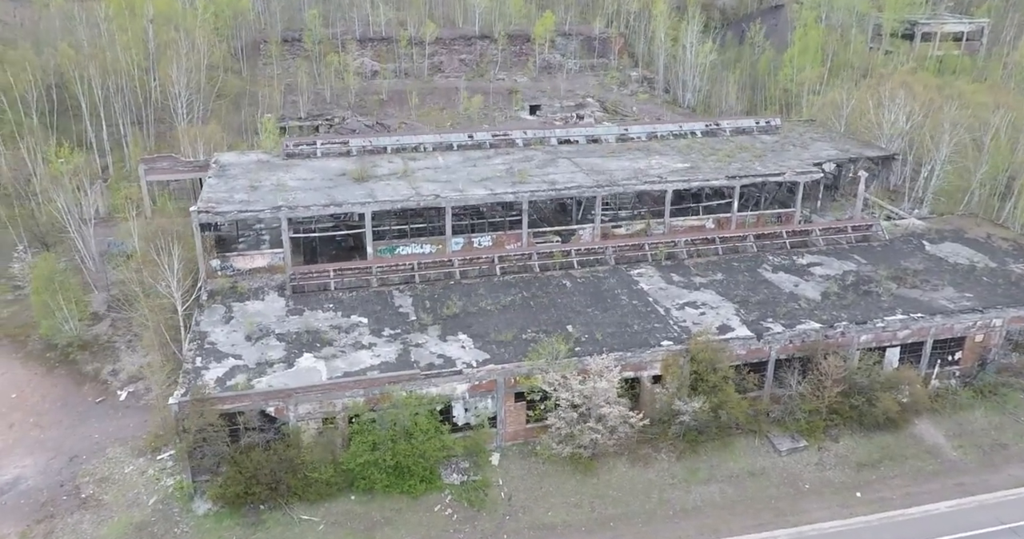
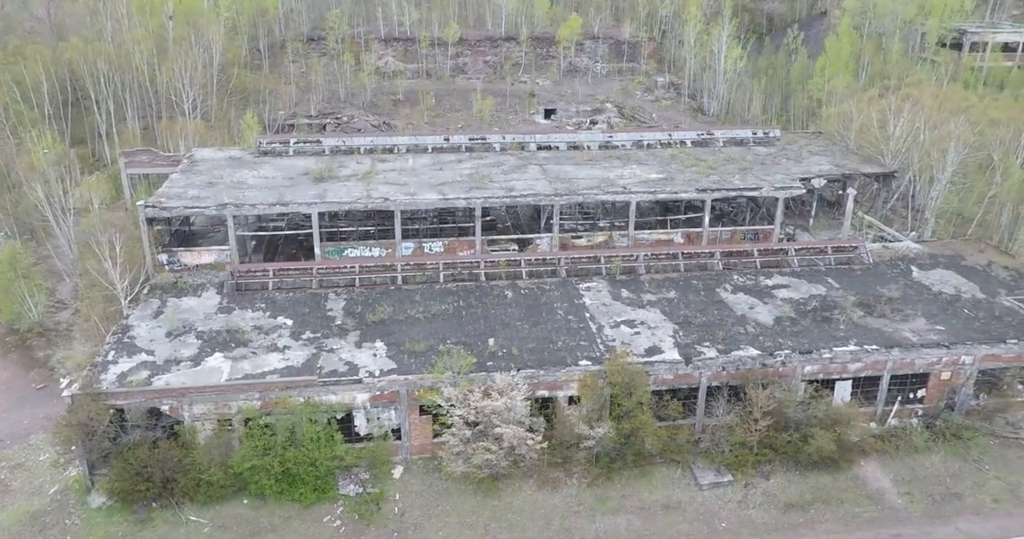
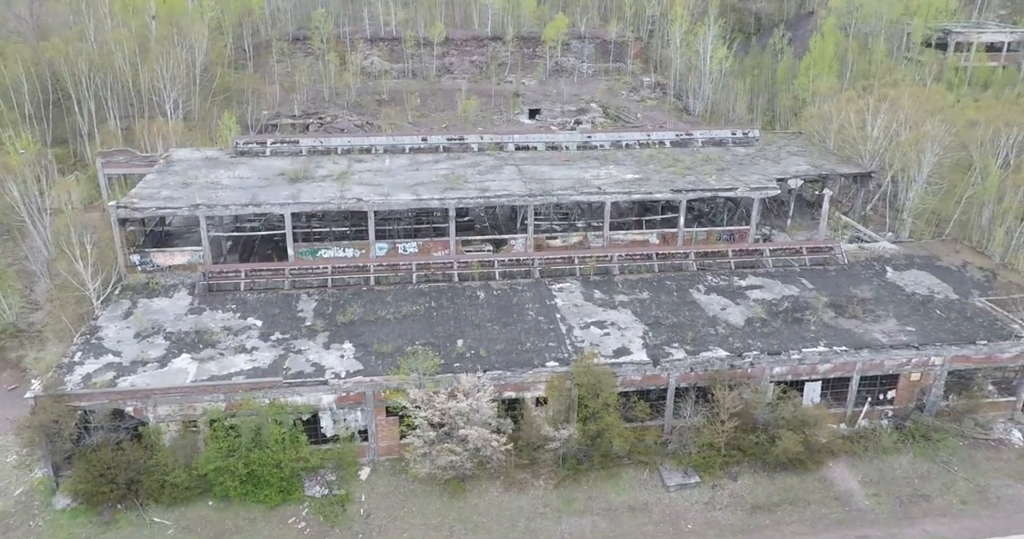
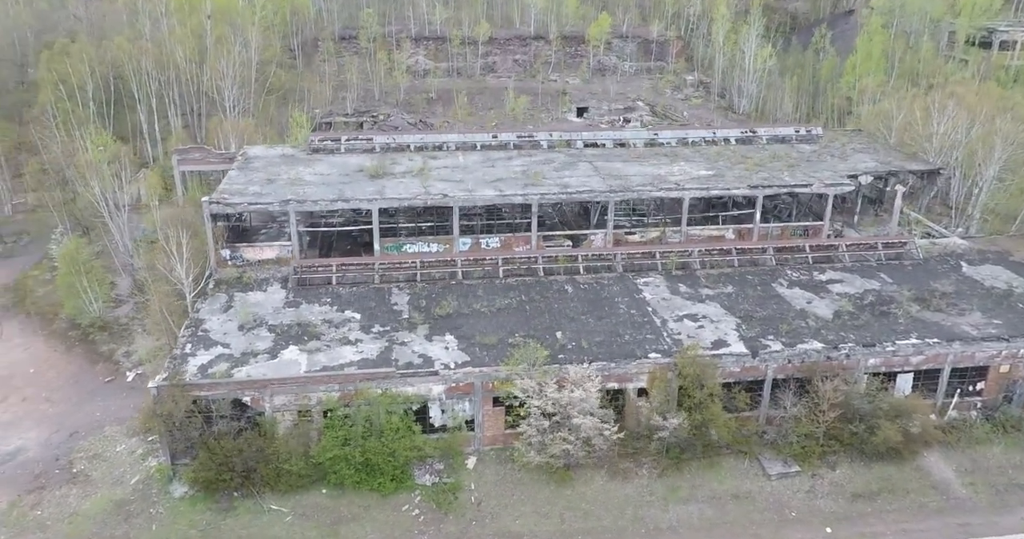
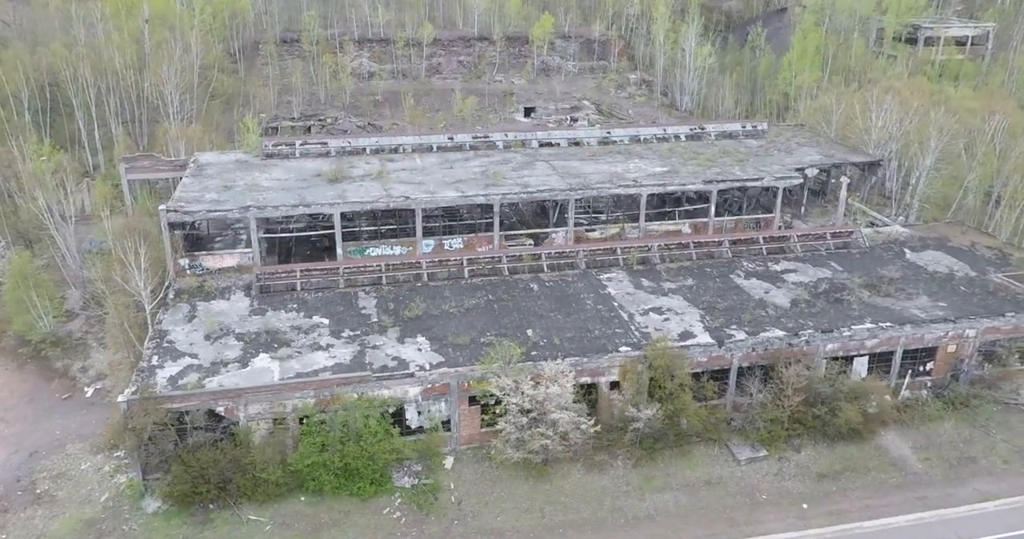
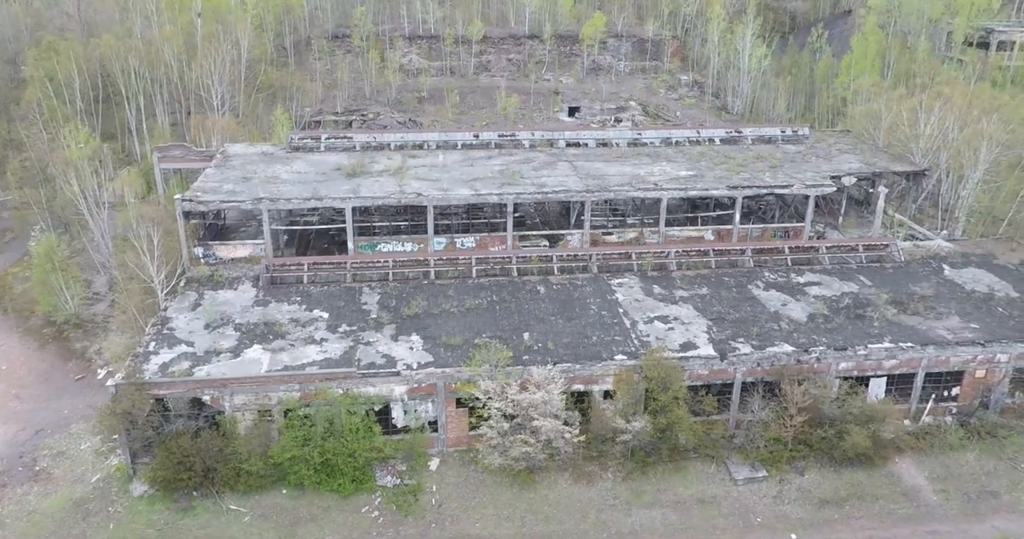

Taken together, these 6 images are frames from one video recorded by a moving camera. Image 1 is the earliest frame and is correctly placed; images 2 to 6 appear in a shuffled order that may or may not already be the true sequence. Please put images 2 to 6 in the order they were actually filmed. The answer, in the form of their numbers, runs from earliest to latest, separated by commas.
5, 4, 6, 2, 3
